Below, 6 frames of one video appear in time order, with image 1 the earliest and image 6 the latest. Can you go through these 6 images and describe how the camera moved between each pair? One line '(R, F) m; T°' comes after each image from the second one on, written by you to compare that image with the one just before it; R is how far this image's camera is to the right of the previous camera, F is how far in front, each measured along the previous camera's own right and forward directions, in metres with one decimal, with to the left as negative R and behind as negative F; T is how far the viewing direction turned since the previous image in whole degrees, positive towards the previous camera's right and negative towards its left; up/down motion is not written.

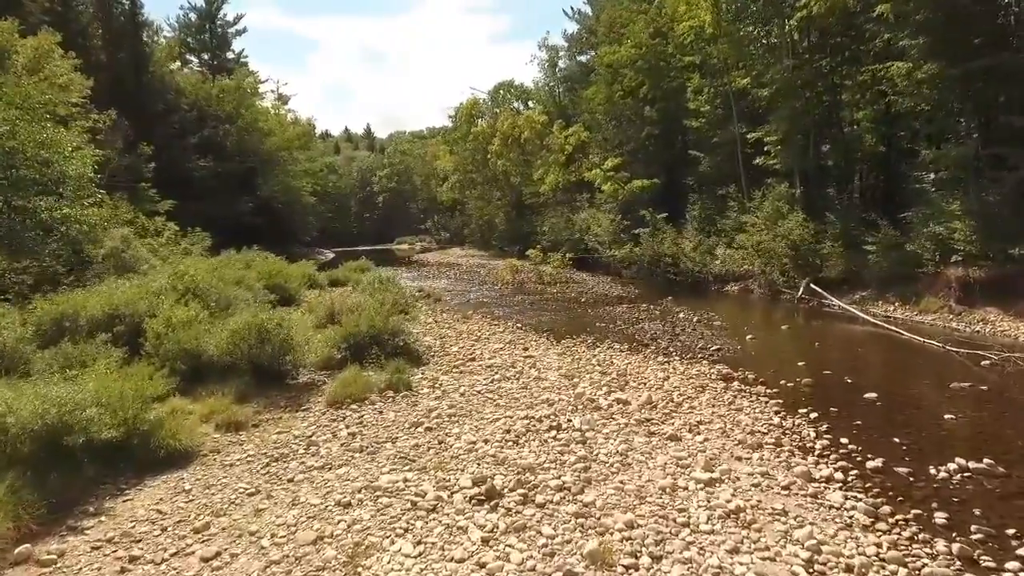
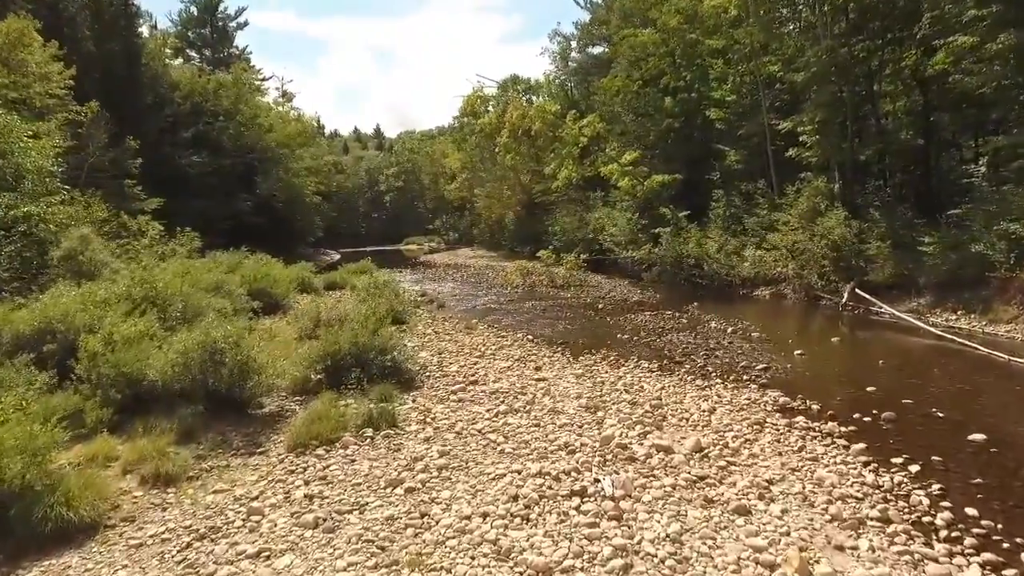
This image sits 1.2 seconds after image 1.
(0.0, +1.9) m; -1°
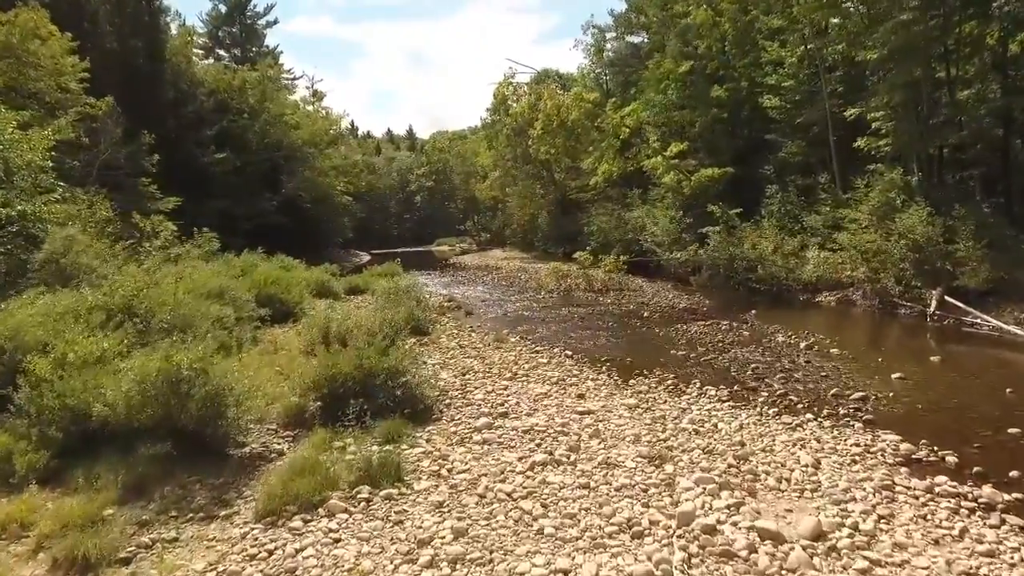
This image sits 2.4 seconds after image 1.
(-0.1, +1.8) m; -3°
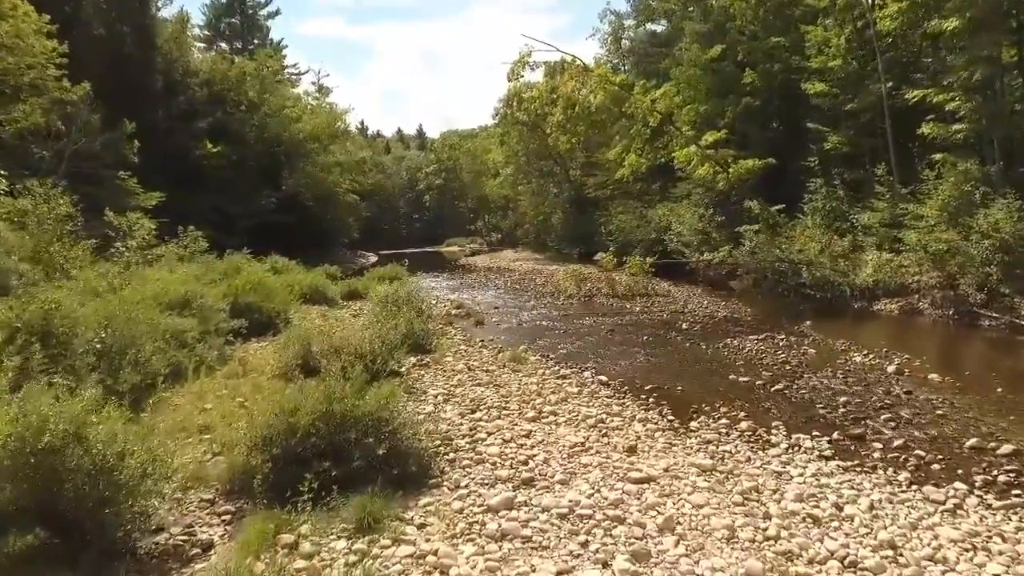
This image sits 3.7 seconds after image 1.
(-0.2, +2.2) m; -1°
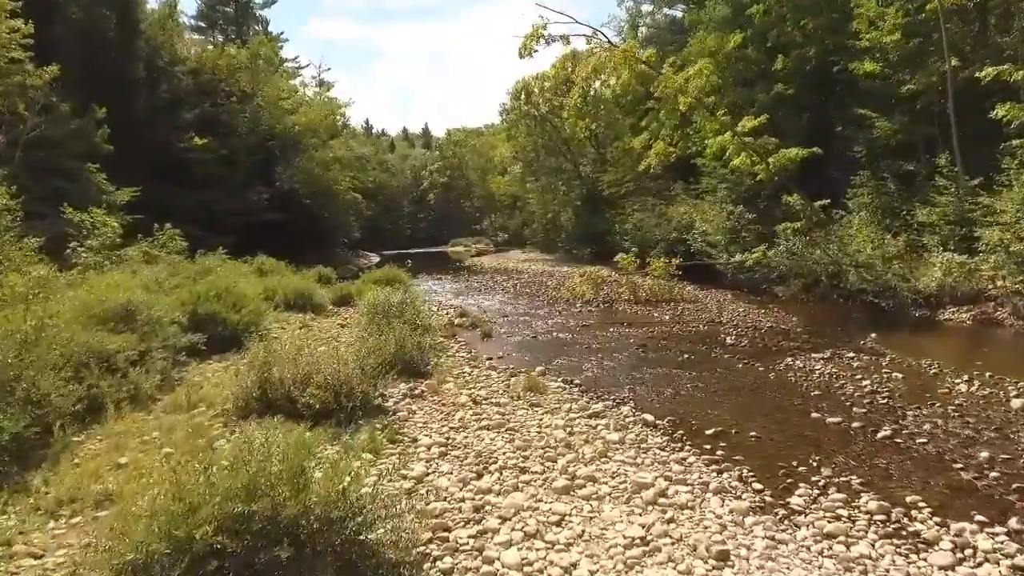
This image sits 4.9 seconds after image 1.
(-0.1, +2.2) m; -1°
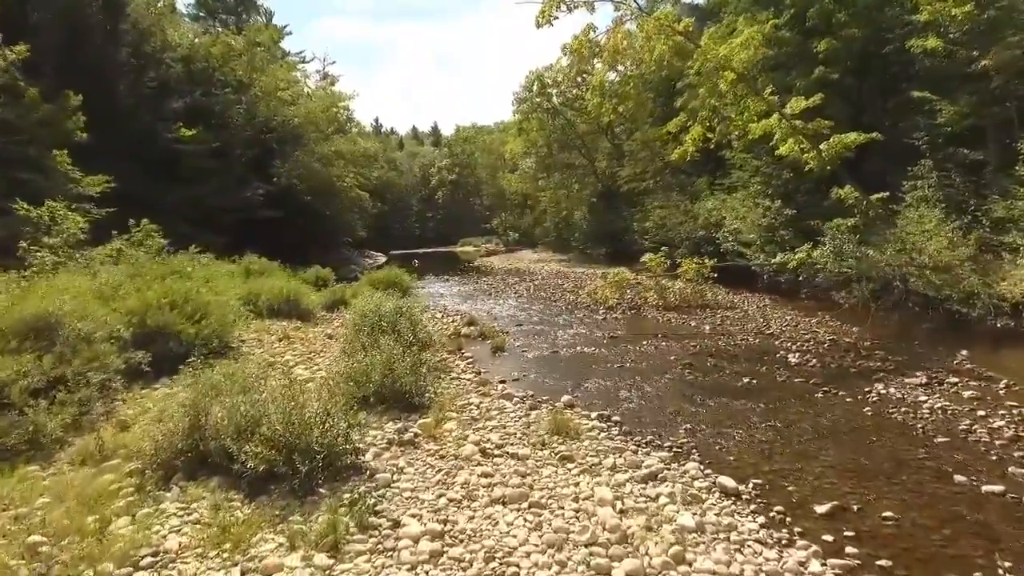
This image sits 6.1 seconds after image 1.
(-0.1, +2.1) m; -1°
